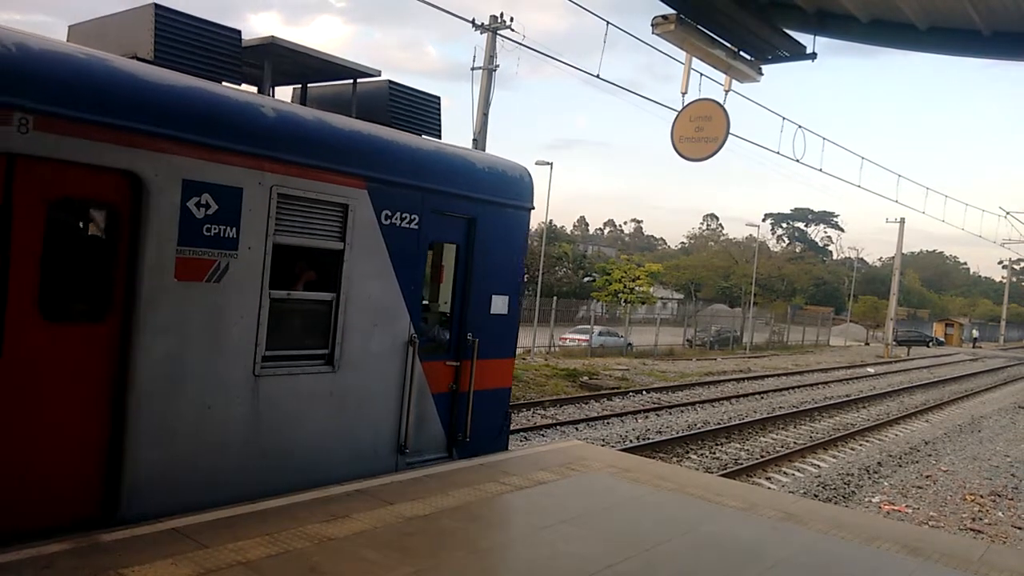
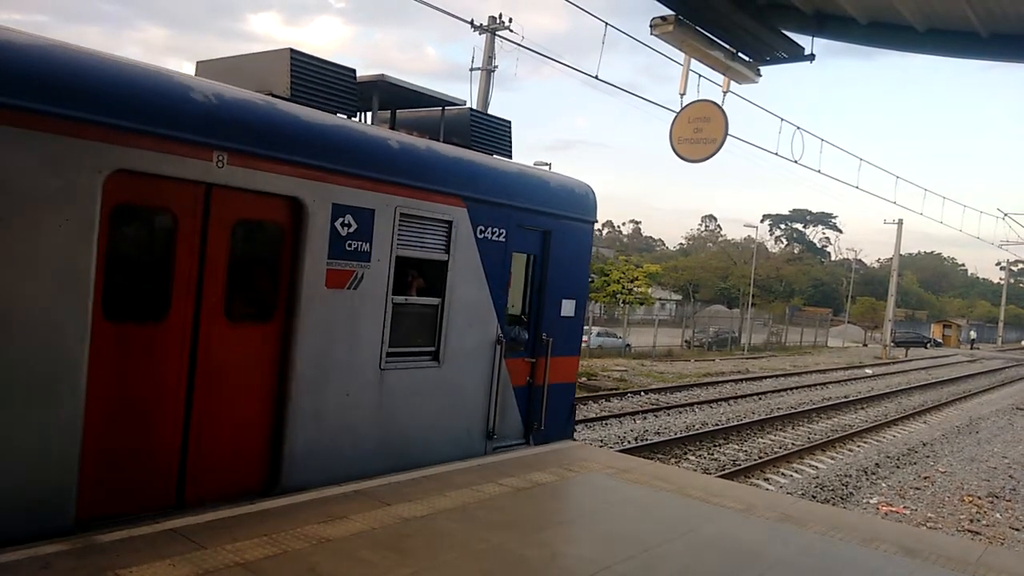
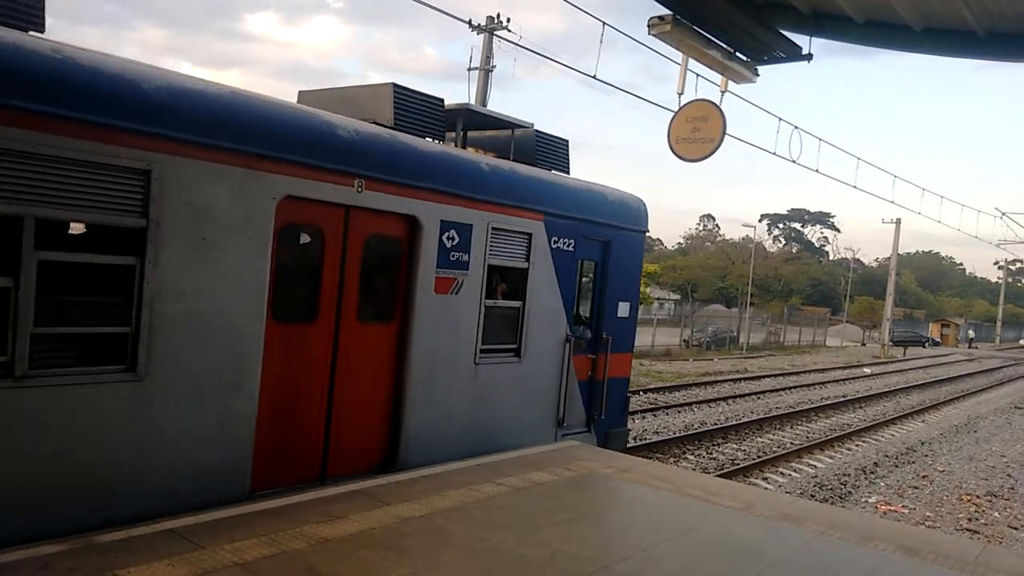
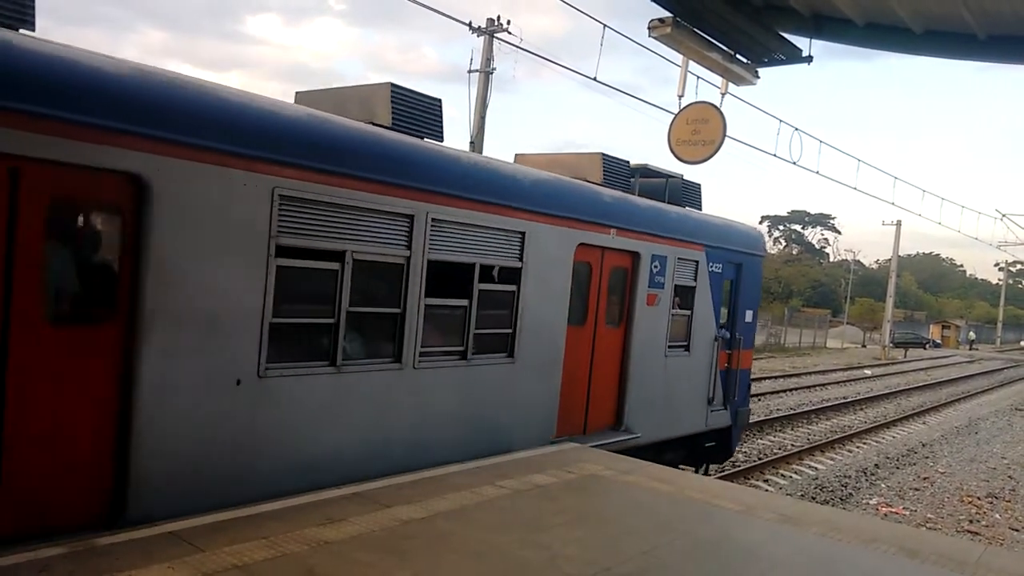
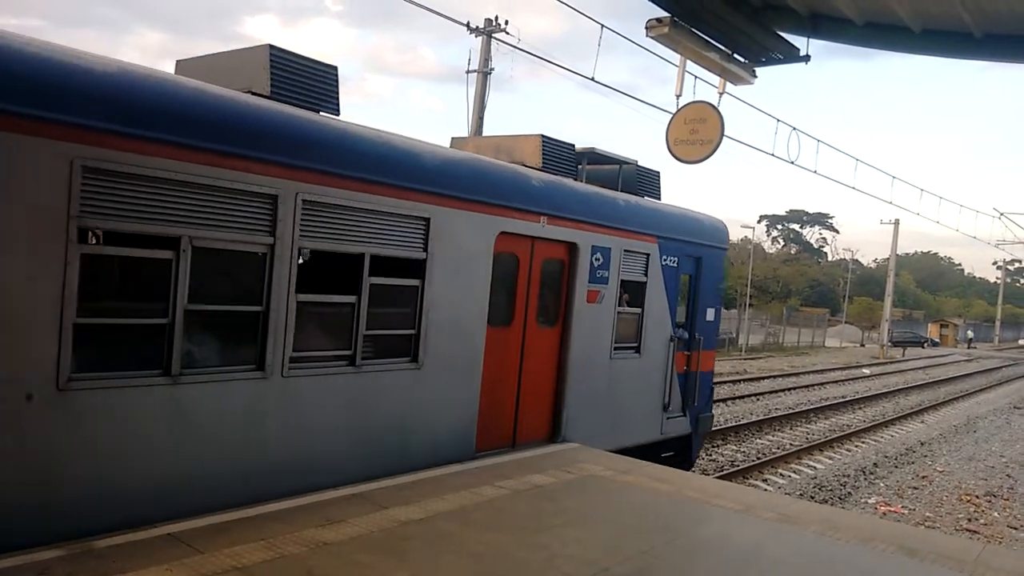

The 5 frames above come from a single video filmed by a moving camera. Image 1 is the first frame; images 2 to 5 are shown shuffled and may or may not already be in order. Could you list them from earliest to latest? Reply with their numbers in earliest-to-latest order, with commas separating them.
2, 3, 5, 4
